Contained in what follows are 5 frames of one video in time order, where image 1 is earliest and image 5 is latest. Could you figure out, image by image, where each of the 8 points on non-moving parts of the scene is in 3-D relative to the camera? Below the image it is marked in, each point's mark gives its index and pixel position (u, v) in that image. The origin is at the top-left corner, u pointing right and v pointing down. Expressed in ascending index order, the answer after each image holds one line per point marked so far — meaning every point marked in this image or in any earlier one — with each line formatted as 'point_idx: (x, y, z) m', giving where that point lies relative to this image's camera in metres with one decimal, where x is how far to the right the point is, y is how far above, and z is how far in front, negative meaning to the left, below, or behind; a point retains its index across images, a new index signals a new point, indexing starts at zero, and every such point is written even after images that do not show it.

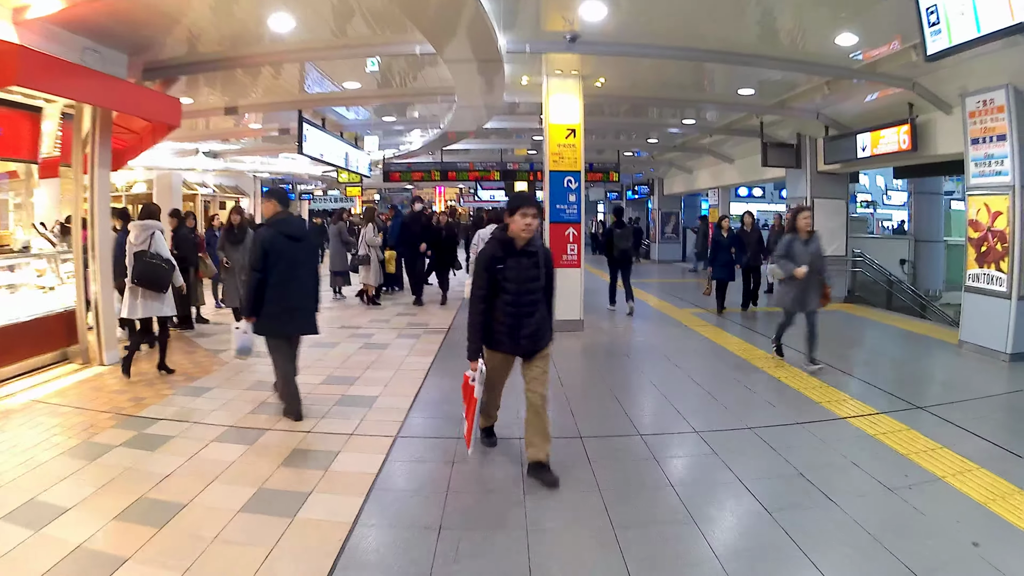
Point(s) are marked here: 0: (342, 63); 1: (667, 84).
0: (-2.2, +3.0, +8.1) m
1: (+2.5, +3.3, +9.6) m
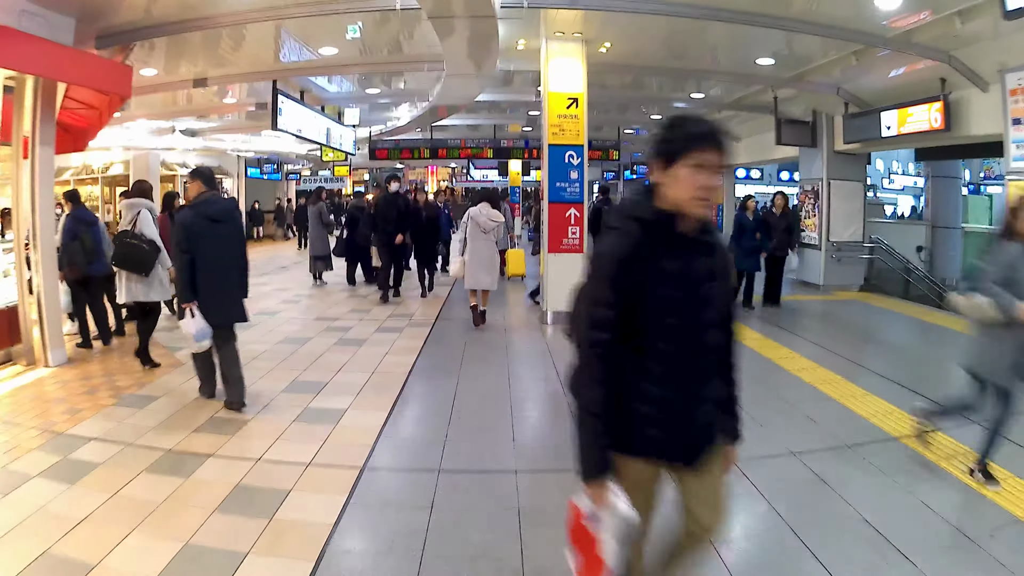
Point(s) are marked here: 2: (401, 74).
0: (-2.3, +3.1, +7.1) m
1: (+2.4, +3.4, +8.7) m
2: (-1.6, +3.1, +8.8) m
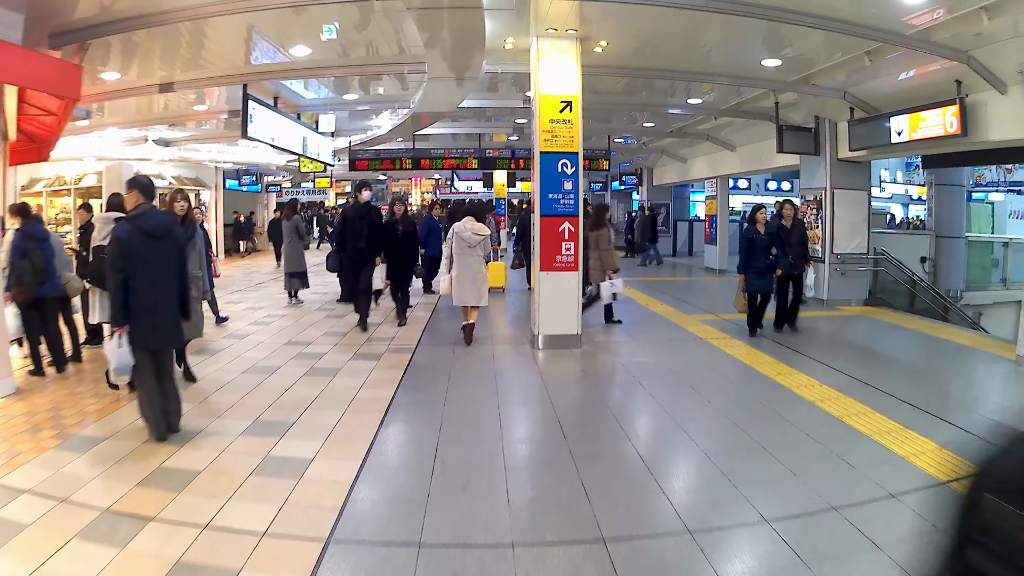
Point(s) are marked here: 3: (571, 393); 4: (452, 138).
0: (-2.5, +2.9, +6.6) m
1: (+2.2, +3.2, +8.2) m
2: (-1.8, +2.9, +8.2) m
3: (+0.5, -0.8, +5.3) m
4: (-1.4, +3.6, +14.3) m
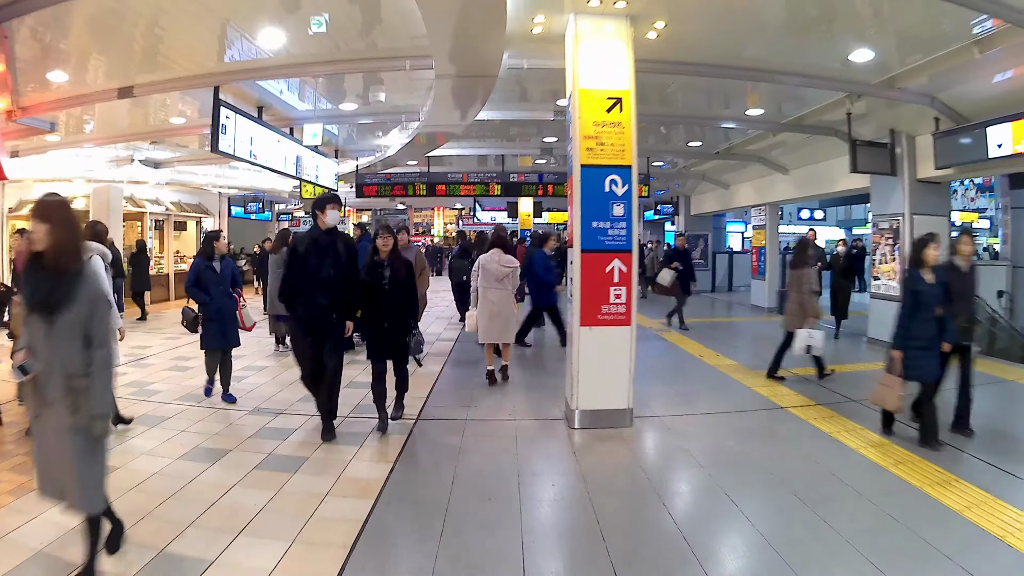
0: (-2.2, +2.5, +5.3) m
1: (+2.5, +2.7, +6.8) m
2: (-1.5, +2.4, +6.9) m
3: (+0.7, -1.2, +3.7) m
4: (-0.9, +2.8, +13.0) m
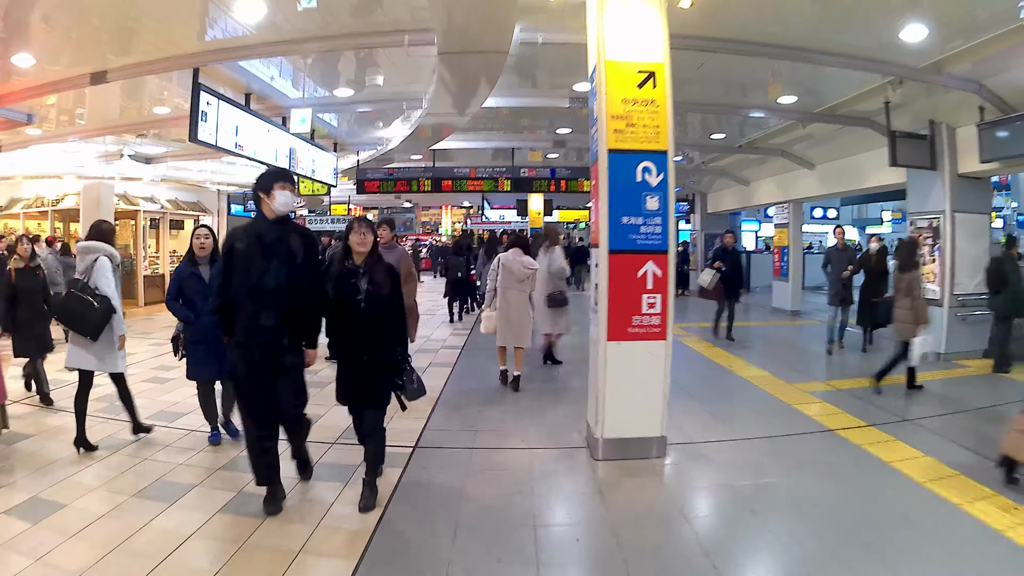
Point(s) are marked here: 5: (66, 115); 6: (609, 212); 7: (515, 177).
0: (-2.1, +2.4, +4.7) m
1: (+2.6, +2.6, +6.1) m
2: (-1.4, +2.3, +6.3) m
3: (+0.7, -1.3, +3.1) m
4: (-0.7, +2.7, +12.4) m
5: (-6.4, +2.5, +8.6) m
6: (+0.6, +0.5, +3.6) m
7: (+0.1, +2.1, +11.4) m
